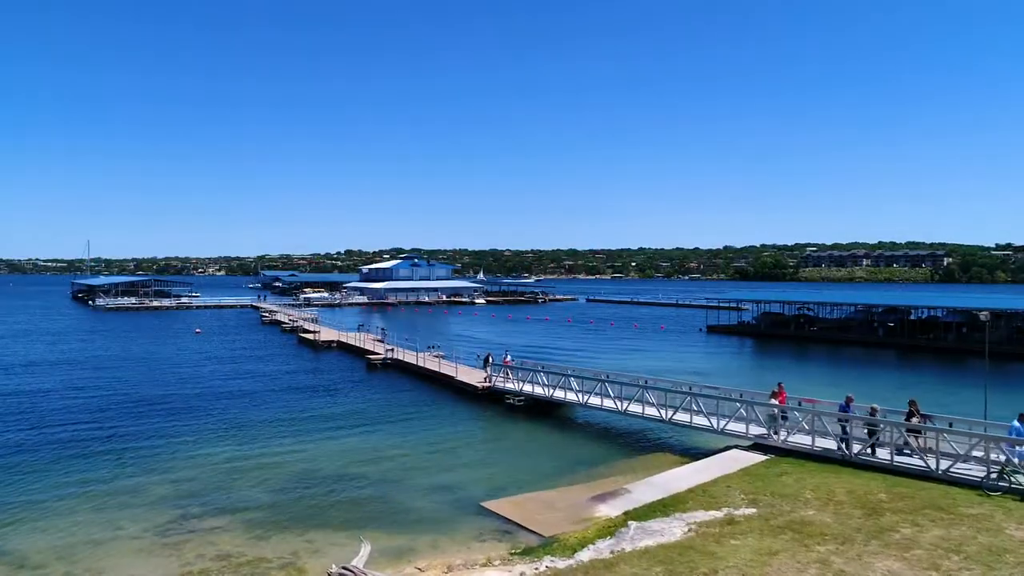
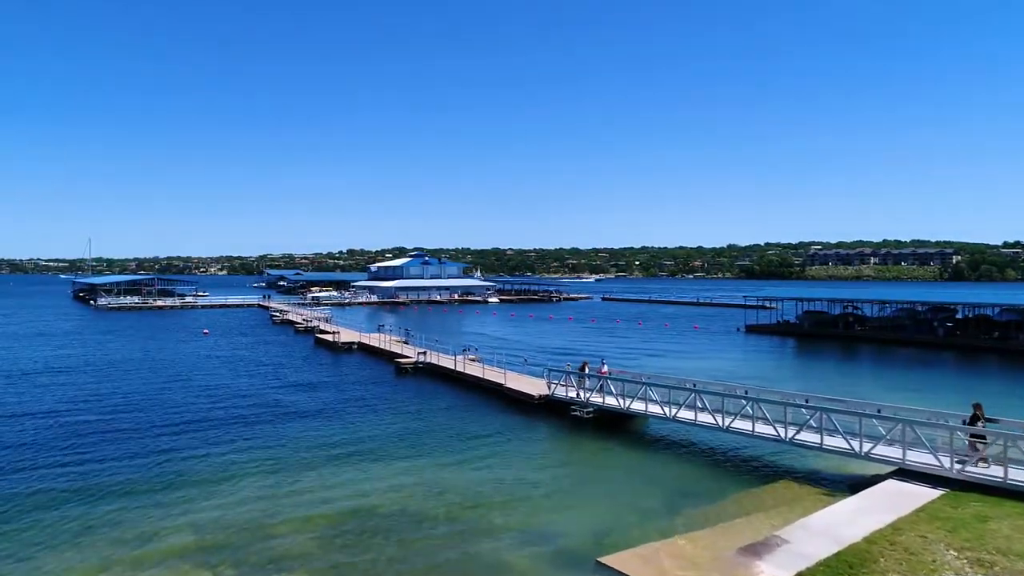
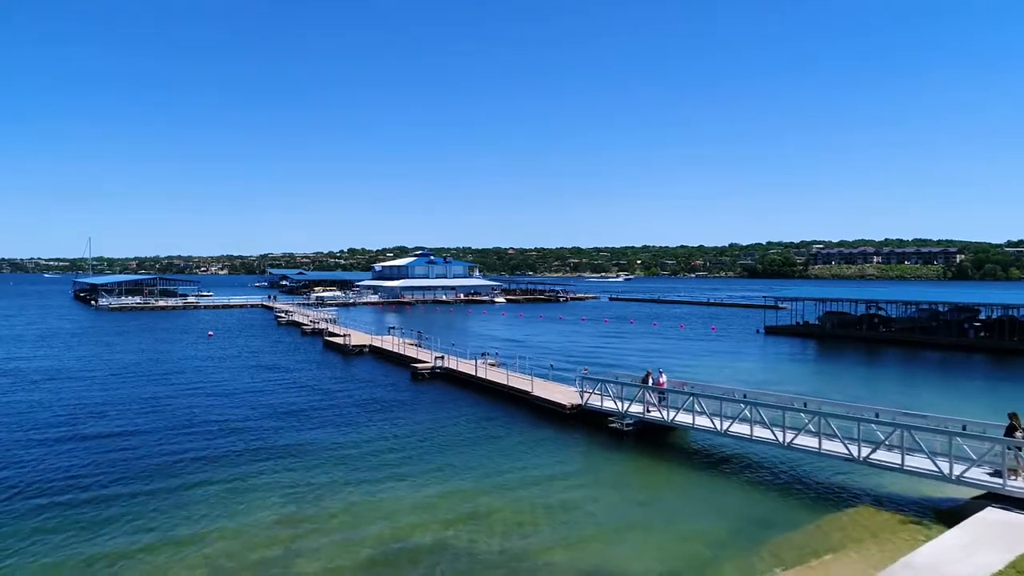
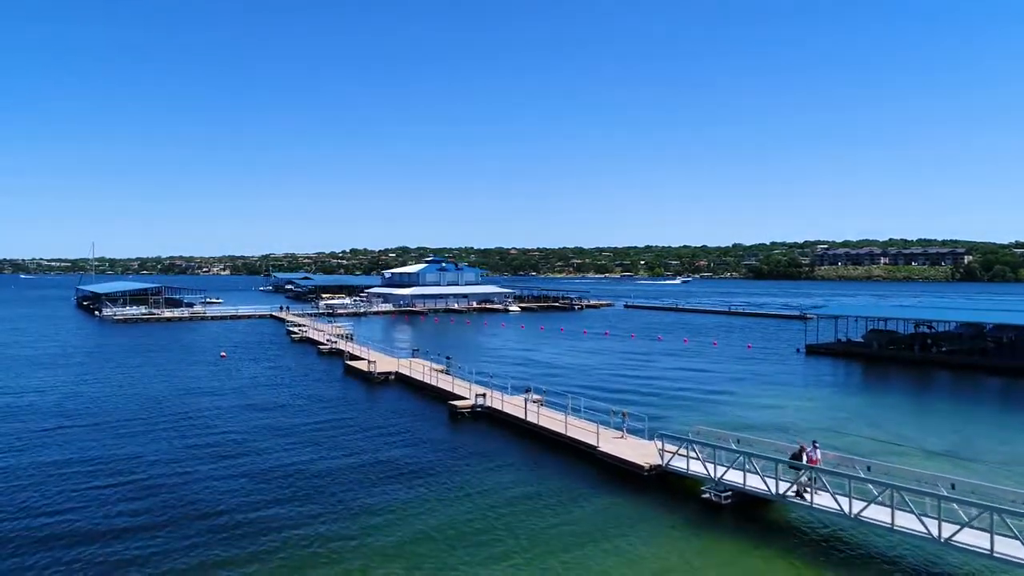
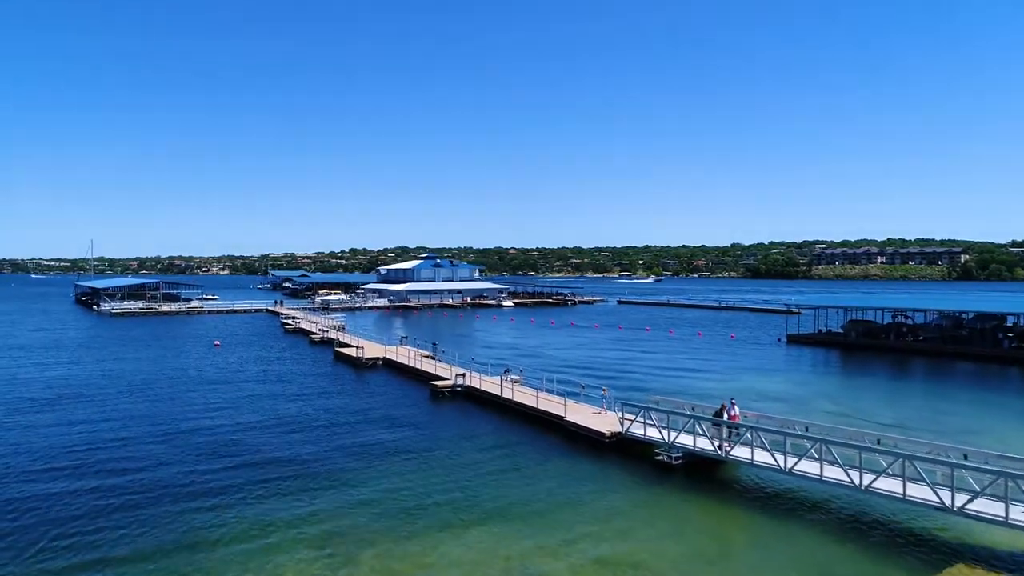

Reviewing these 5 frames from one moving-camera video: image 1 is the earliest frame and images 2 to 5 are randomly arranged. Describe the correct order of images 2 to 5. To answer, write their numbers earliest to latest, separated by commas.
2, 3, 5, 4
